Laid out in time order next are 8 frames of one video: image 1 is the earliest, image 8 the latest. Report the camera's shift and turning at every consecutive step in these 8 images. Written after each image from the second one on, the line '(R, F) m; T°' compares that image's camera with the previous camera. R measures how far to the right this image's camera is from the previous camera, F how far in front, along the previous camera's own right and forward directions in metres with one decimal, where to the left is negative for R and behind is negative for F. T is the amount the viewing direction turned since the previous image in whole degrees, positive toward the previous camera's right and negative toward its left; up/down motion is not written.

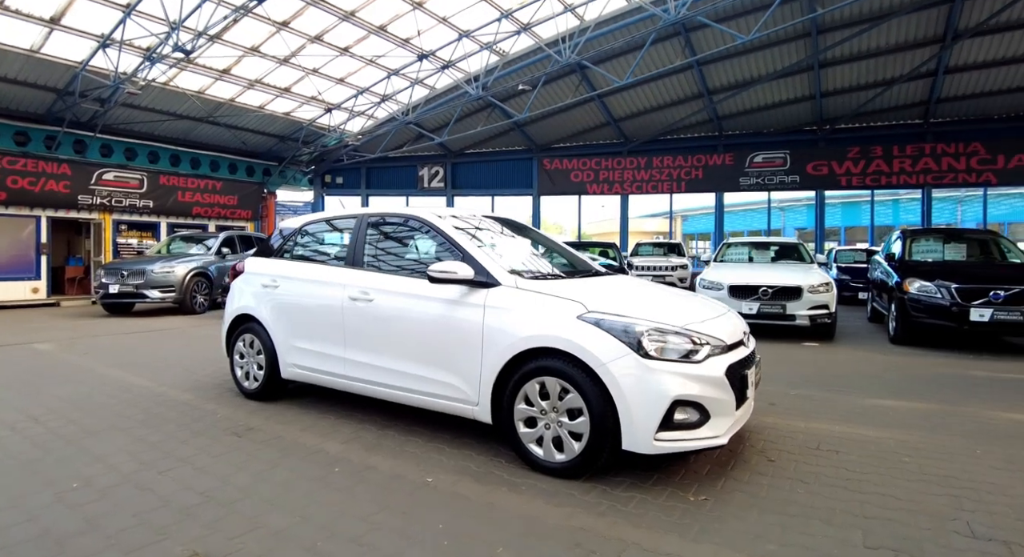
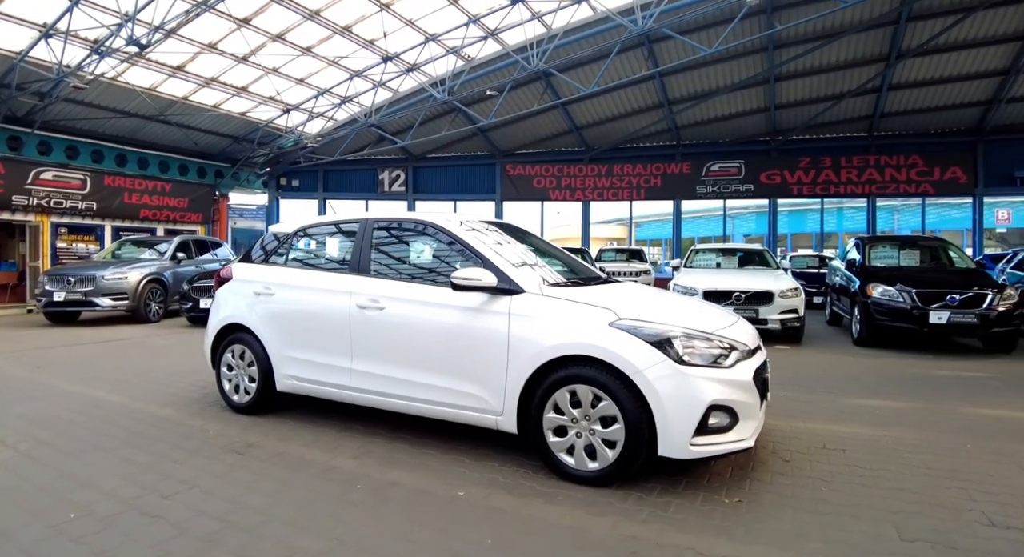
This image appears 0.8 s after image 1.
(-0.5, +0.1) m; +5°
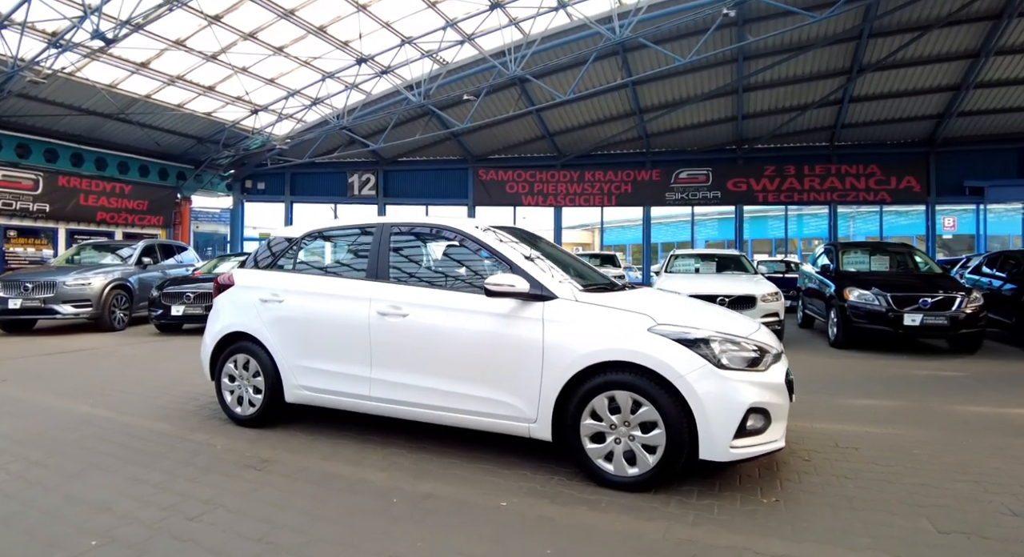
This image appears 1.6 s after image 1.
(-0.5, +0.1) m; +4°
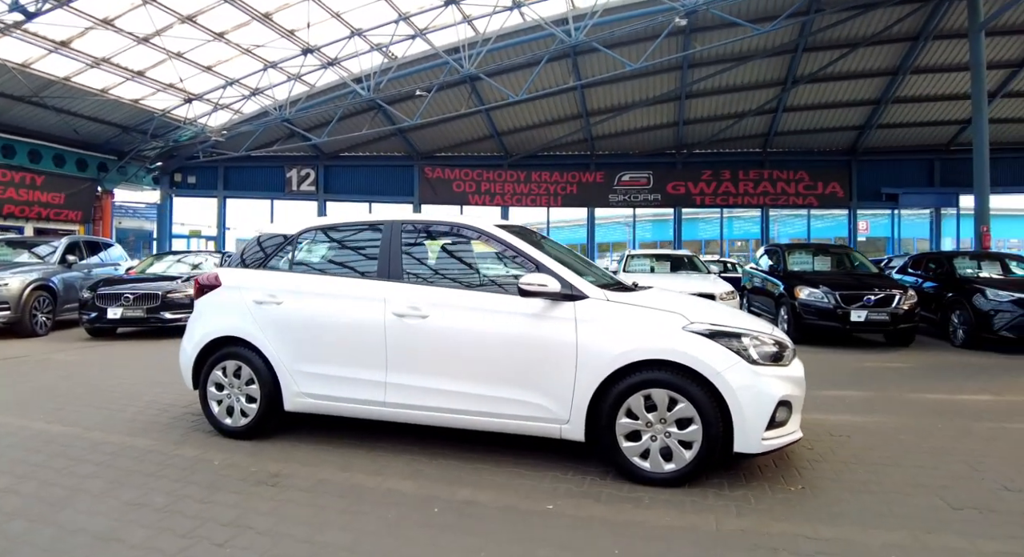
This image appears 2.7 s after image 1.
(-0.6, +0.1) m; +7°
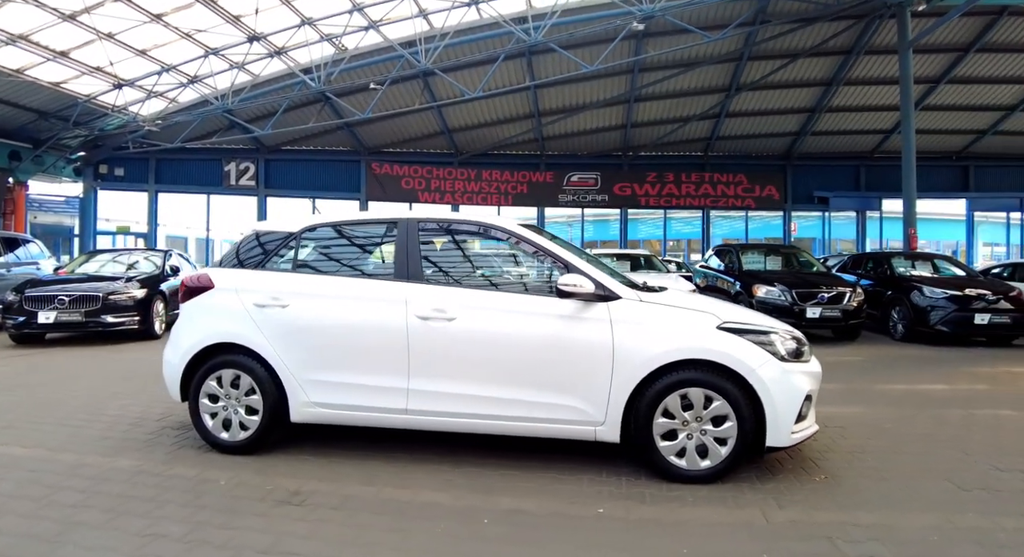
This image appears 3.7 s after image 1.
(-0.6, +0.1) m; +7°
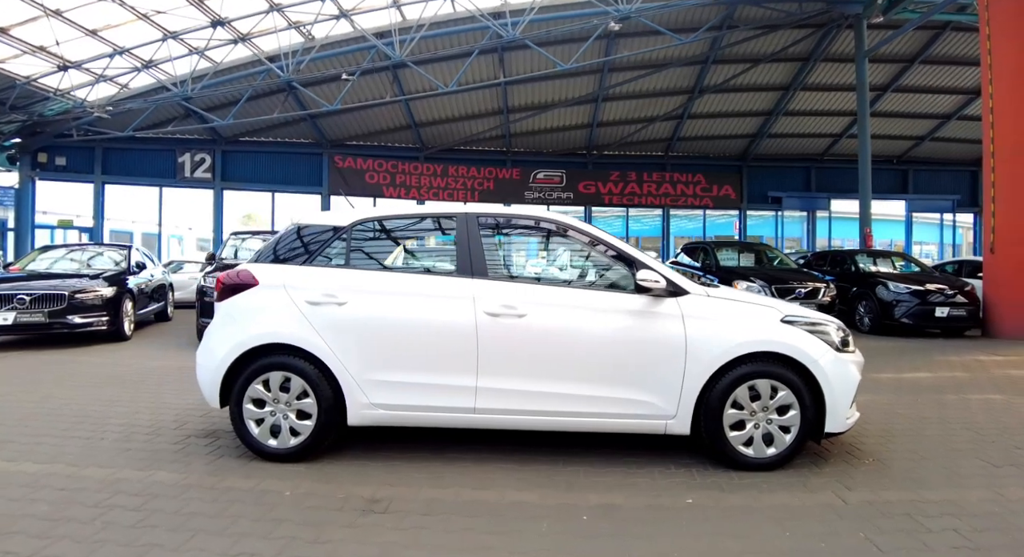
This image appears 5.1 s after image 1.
(-0.8, +0.1) m; +6°
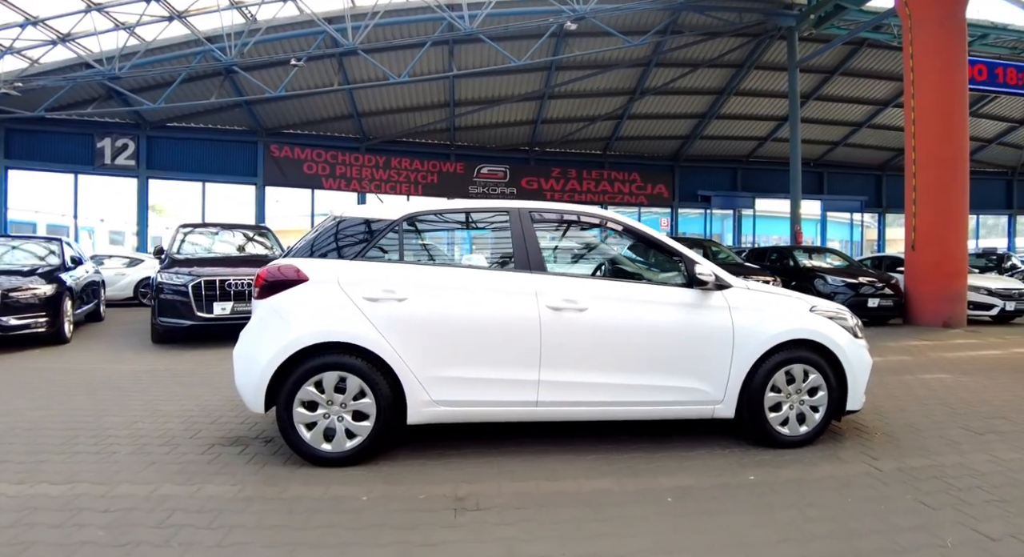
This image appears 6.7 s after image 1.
(-0.9, 0.0) m; +8°
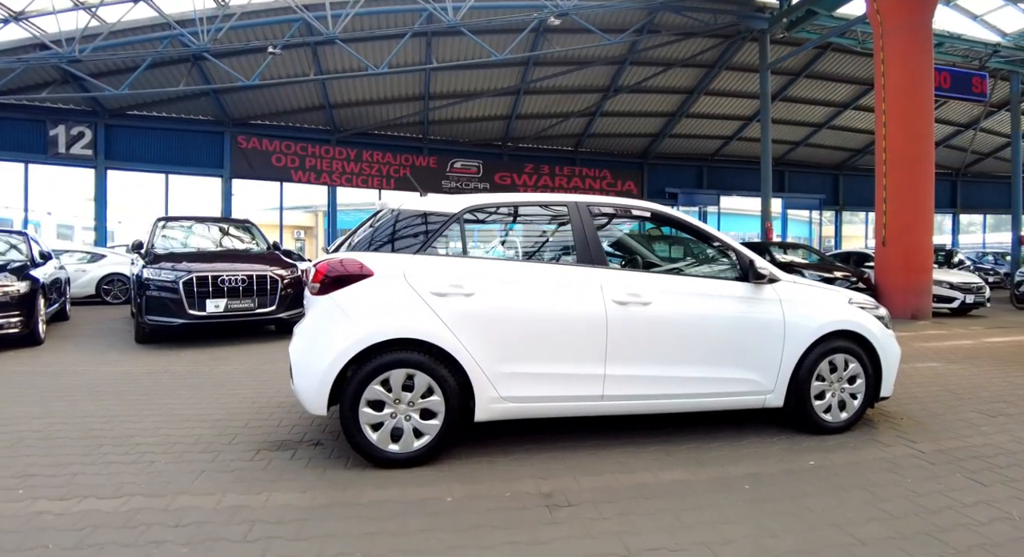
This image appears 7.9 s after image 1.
(-0.7, 0.0) m; +5°
